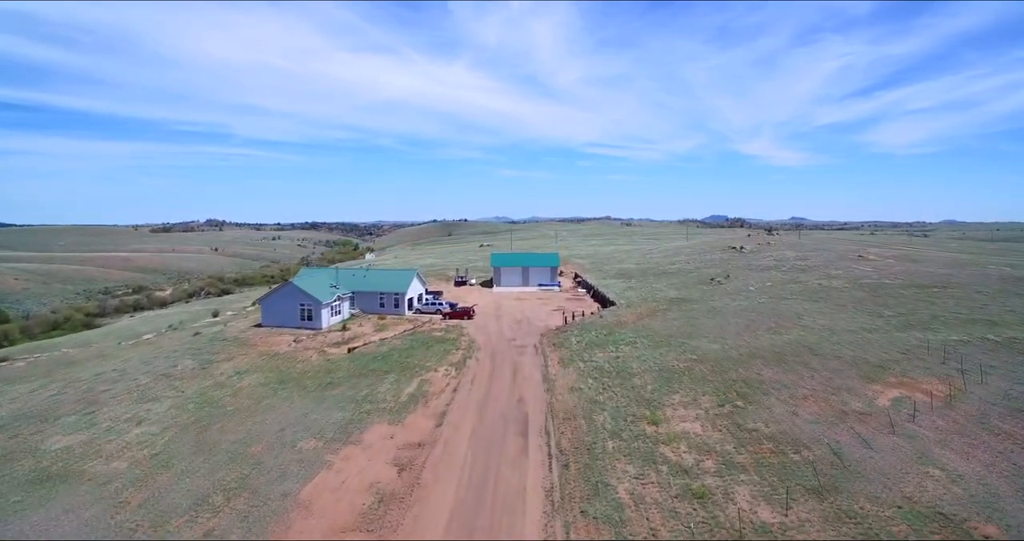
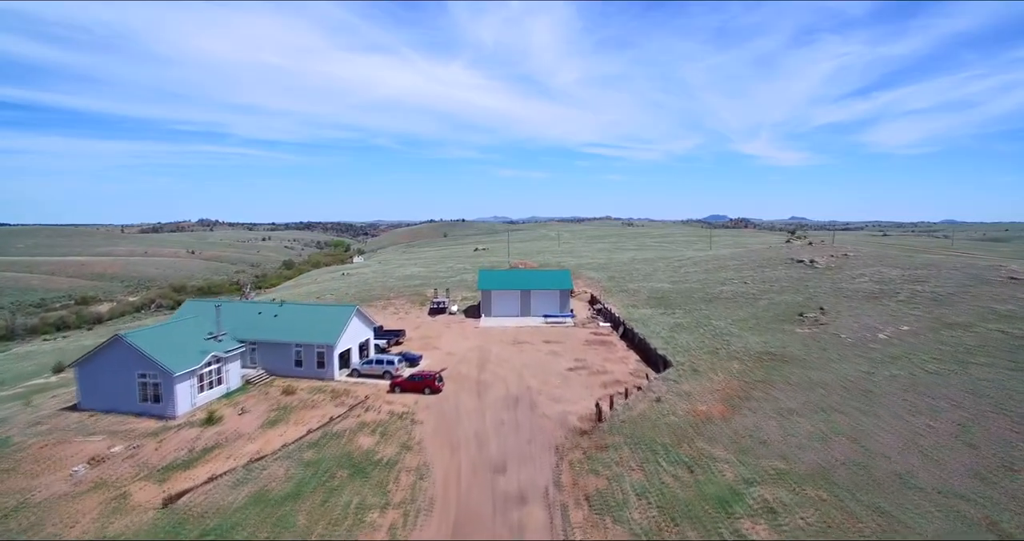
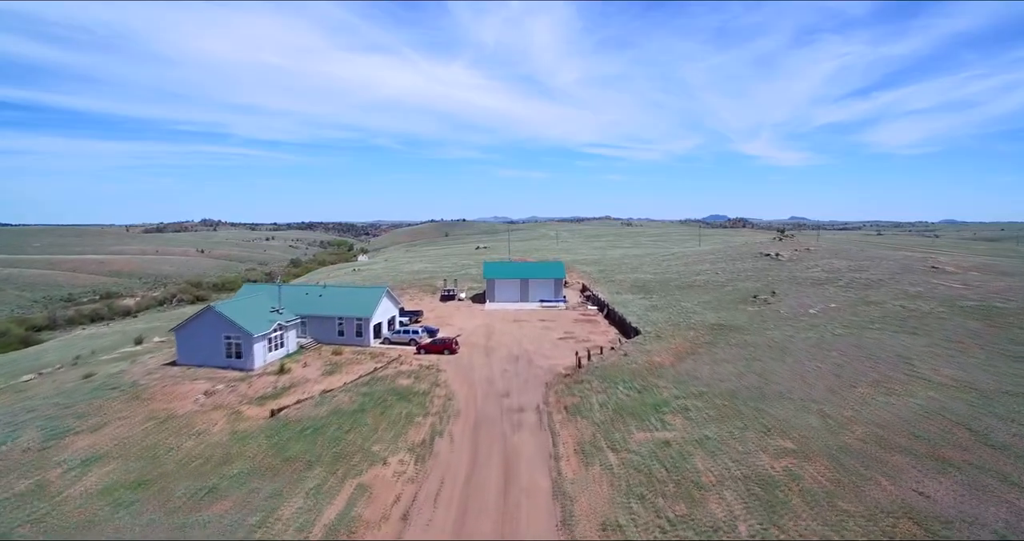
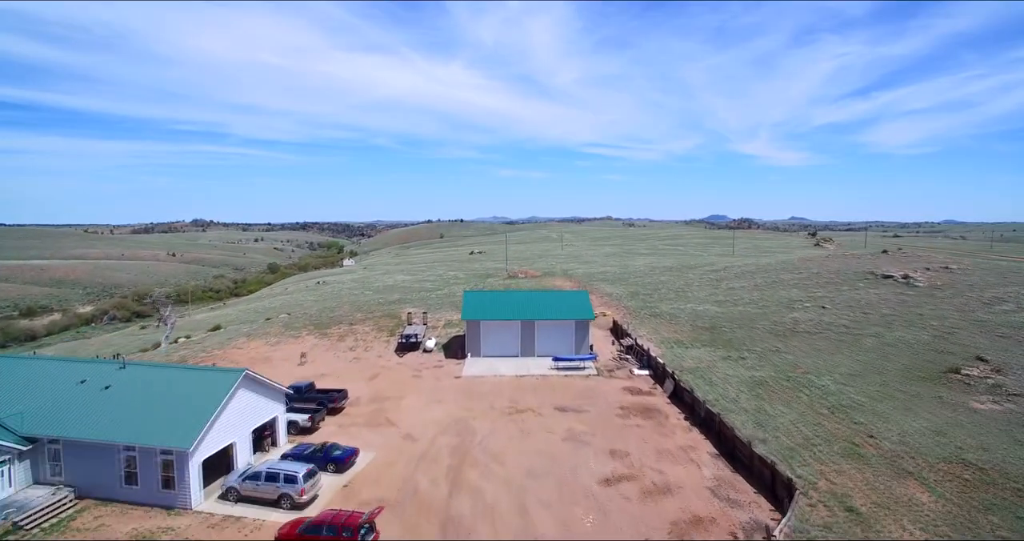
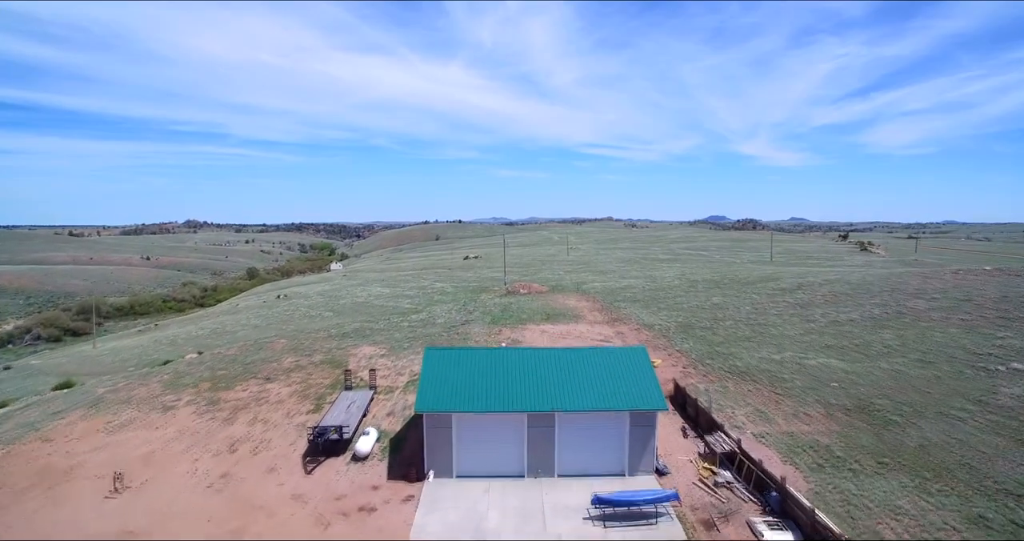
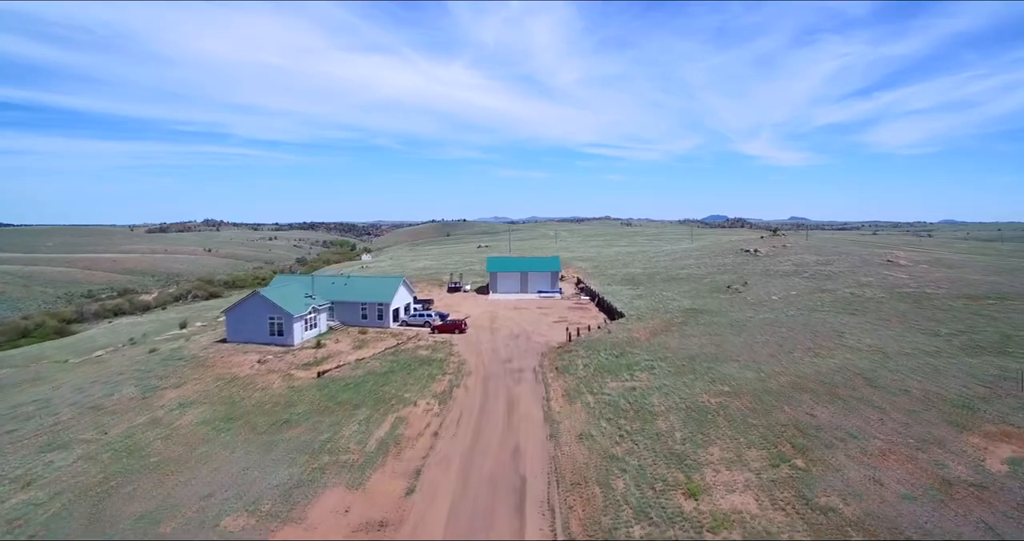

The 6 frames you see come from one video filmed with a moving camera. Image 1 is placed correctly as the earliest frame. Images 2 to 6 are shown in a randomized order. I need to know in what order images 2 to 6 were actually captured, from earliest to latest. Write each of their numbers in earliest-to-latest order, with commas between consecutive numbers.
6, 3, 2, 4, 5
